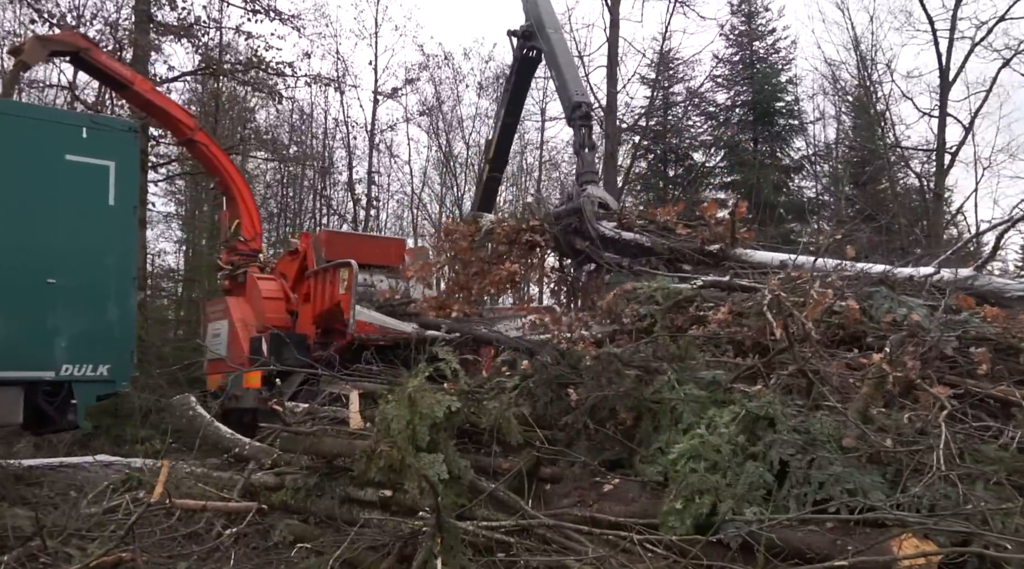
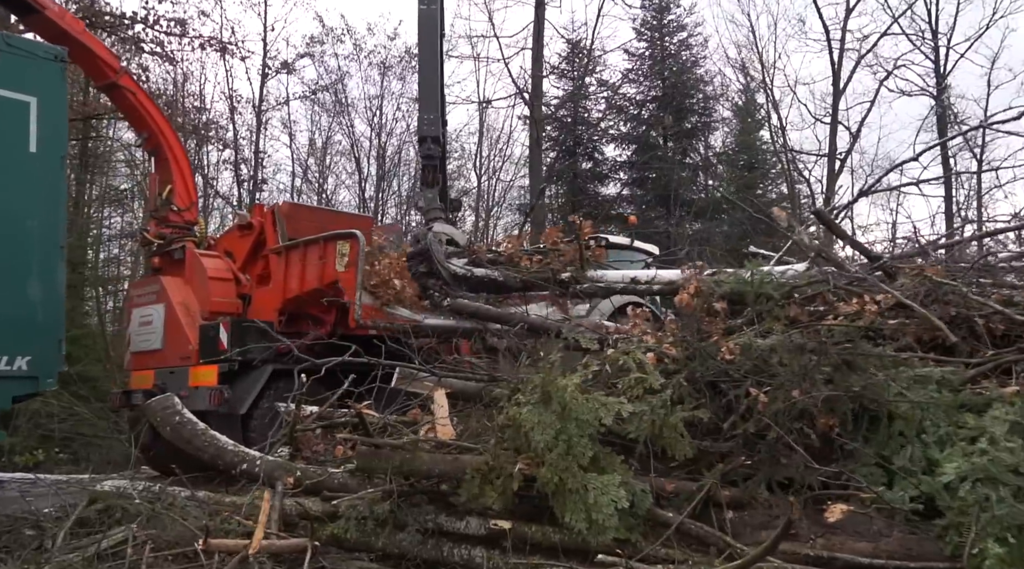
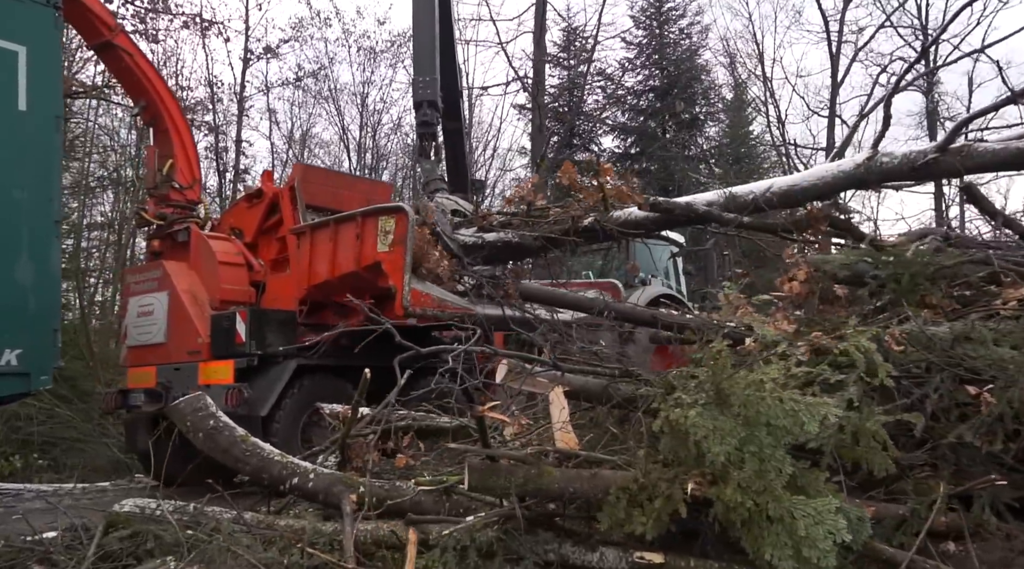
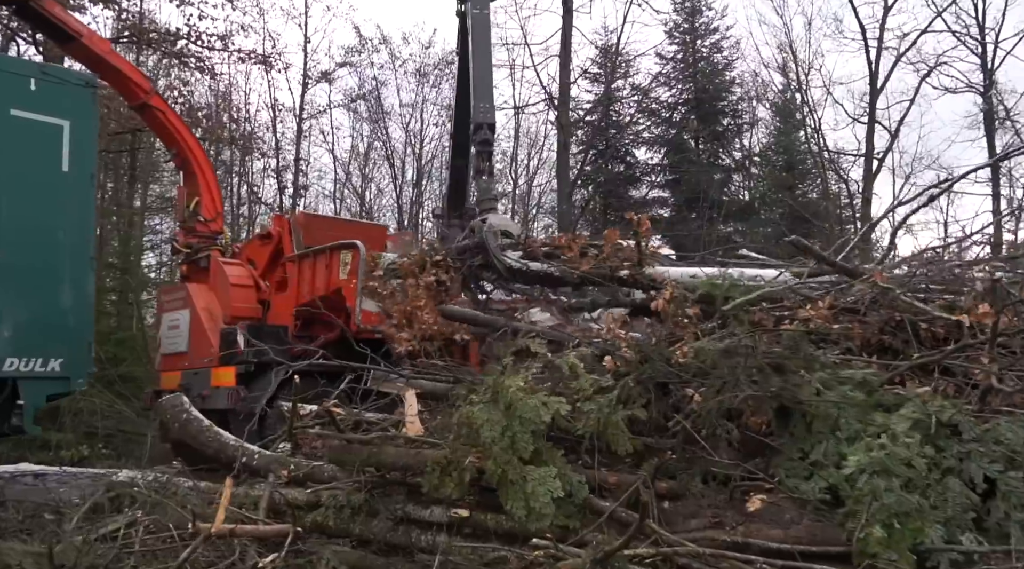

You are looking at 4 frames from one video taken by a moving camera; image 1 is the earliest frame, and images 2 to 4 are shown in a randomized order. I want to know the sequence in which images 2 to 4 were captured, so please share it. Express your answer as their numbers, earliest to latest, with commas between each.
4, 2, 3
